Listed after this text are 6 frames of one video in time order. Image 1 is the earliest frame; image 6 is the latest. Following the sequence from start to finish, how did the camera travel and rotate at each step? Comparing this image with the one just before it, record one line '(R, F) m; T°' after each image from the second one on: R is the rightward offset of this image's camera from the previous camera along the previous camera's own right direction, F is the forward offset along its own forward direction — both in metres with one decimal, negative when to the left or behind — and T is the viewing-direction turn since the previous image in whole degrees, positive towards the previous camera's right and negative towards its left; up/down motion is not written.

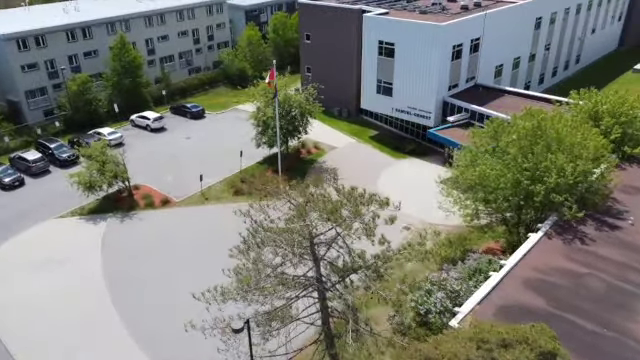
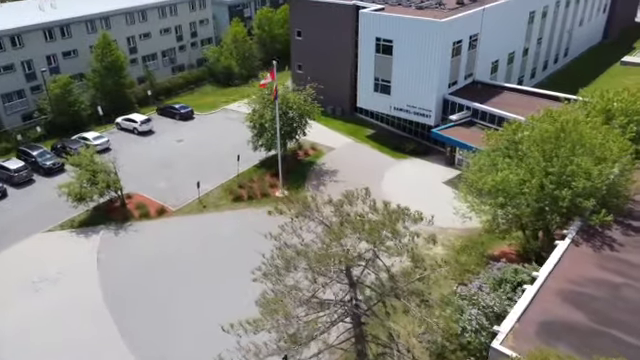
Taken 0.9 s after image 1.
(-1.7, +1.3) m; +3°
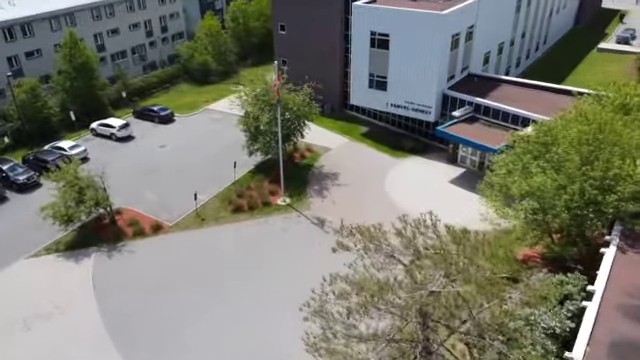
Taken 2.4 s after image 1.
(-2.7, +2.0) m; +4°
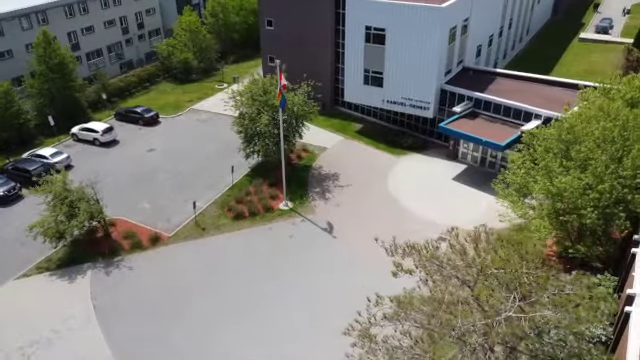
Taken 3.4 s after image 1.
(-1.9, +1.2) m; +3°
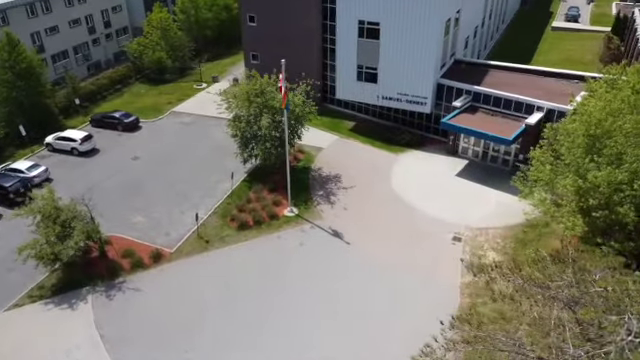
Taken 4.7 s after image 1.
(-2.6, +1.5) m; +4°
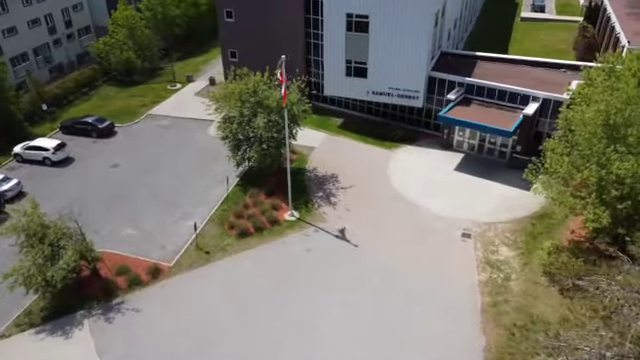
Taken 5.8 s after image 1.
(-2.2, +1.4) m; +5°
